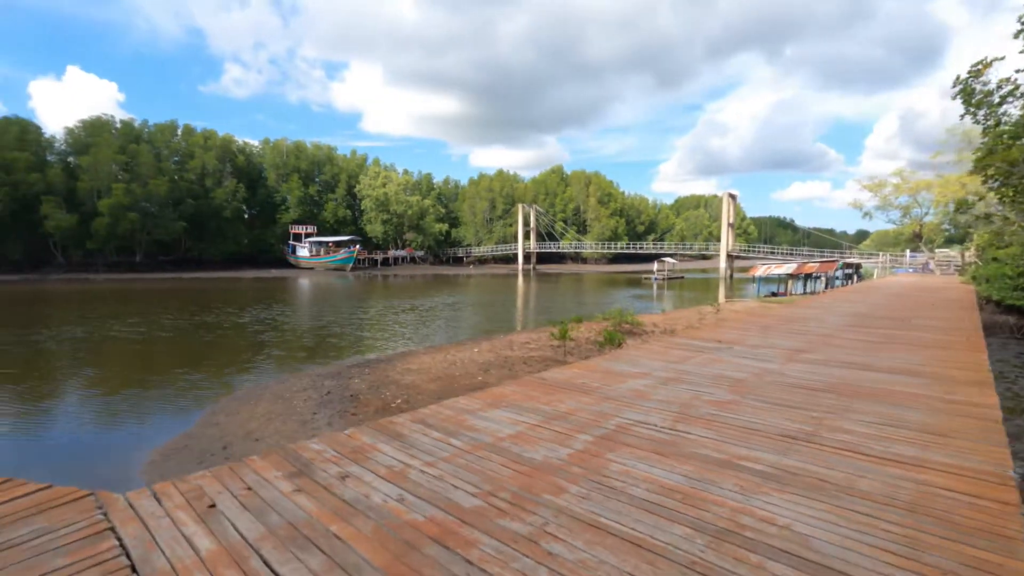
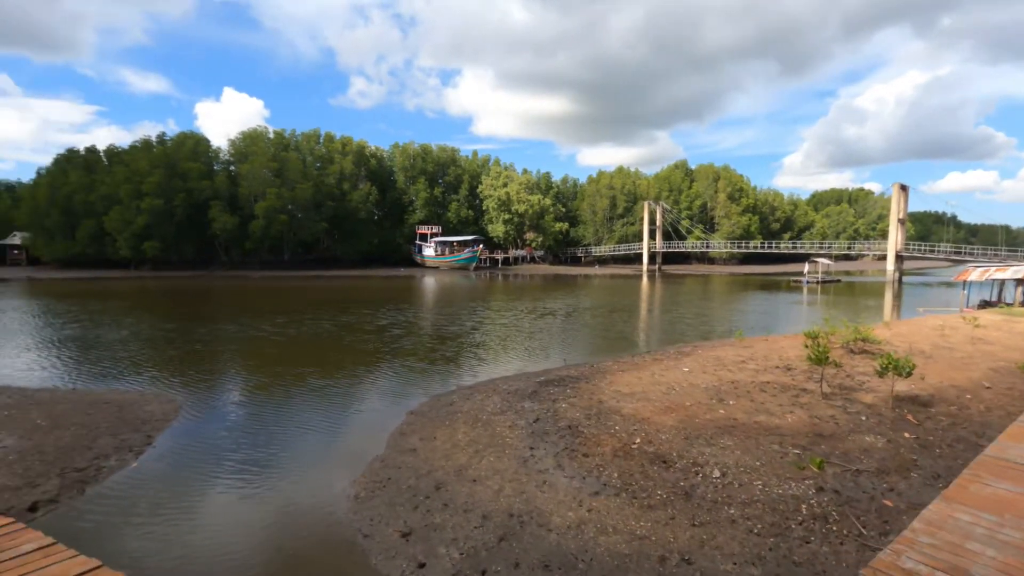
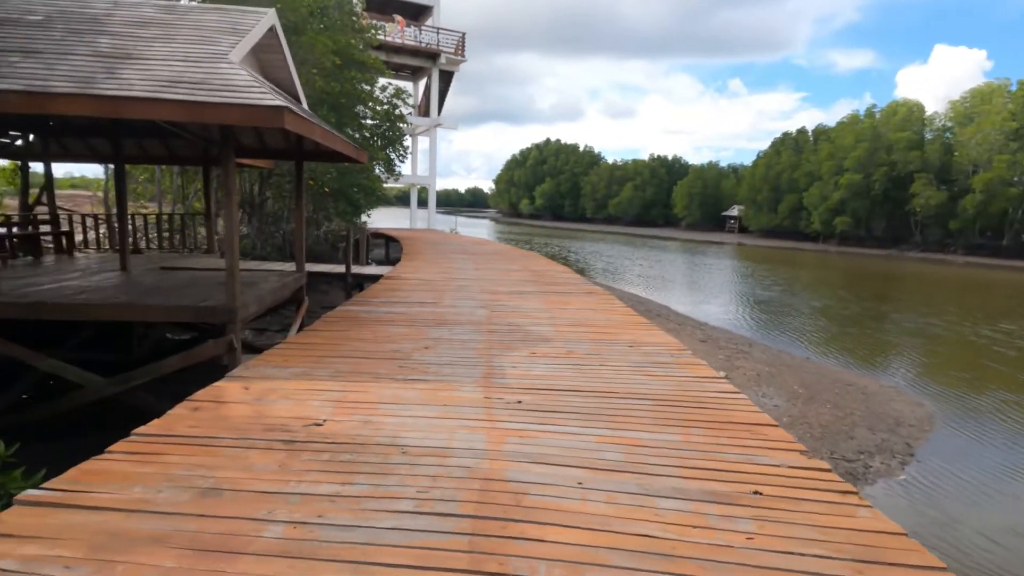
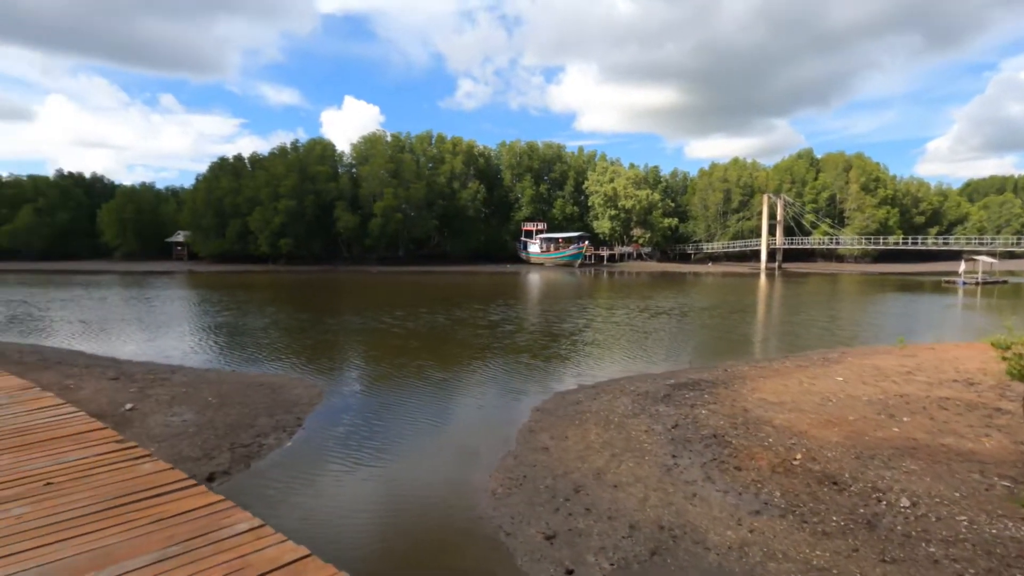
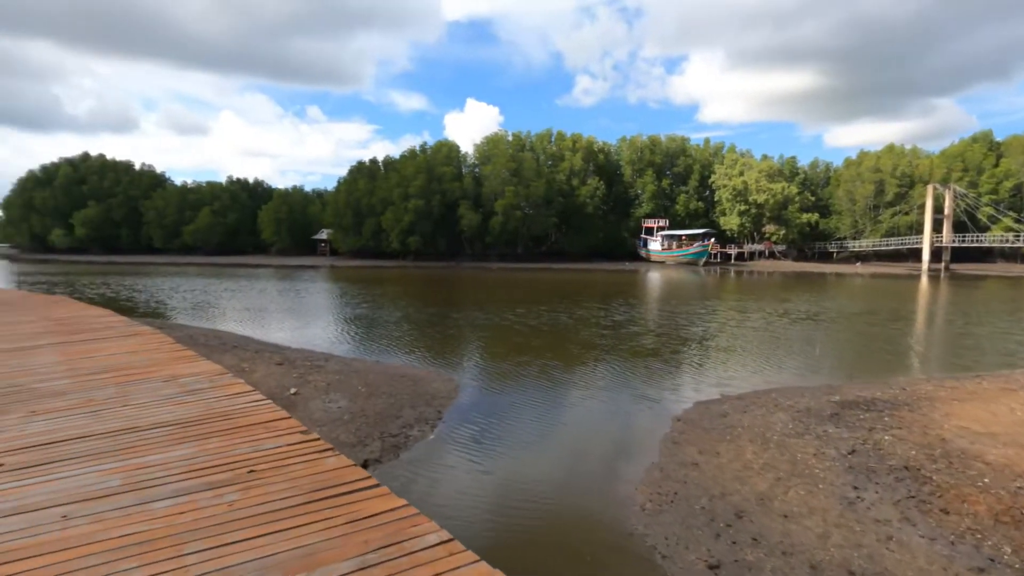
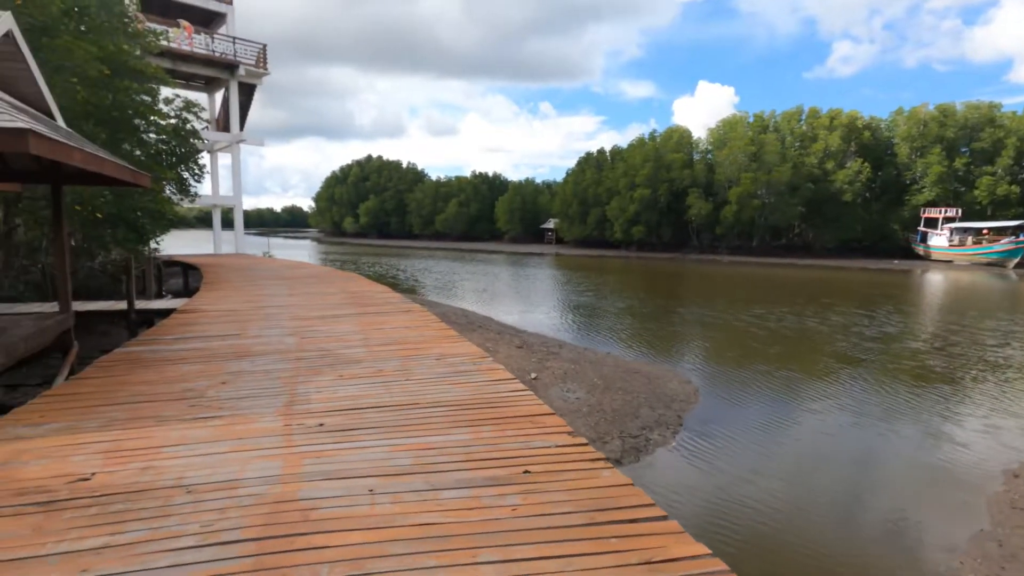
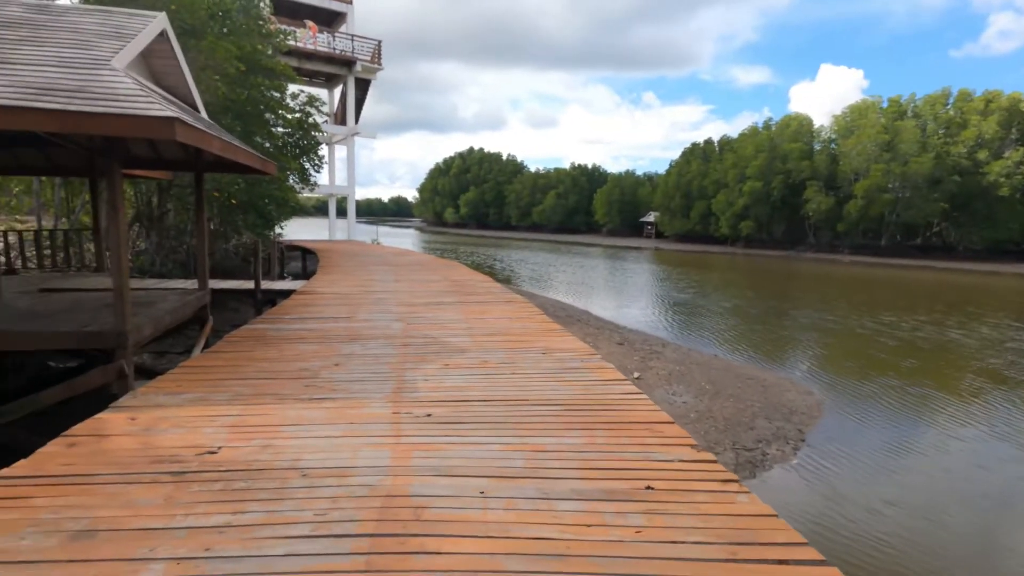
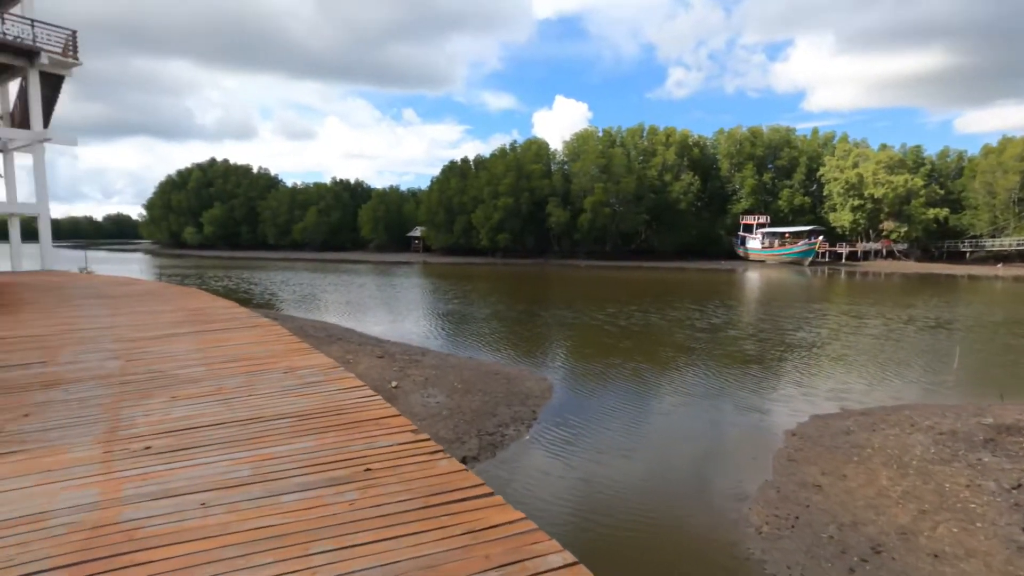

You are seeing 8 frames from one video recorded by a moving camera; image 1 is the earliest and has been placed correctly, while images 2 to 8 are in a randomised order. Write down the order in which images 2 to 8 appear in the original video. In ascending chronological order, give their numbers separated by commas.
2, 4, 5, 8, 6, 7, 3
